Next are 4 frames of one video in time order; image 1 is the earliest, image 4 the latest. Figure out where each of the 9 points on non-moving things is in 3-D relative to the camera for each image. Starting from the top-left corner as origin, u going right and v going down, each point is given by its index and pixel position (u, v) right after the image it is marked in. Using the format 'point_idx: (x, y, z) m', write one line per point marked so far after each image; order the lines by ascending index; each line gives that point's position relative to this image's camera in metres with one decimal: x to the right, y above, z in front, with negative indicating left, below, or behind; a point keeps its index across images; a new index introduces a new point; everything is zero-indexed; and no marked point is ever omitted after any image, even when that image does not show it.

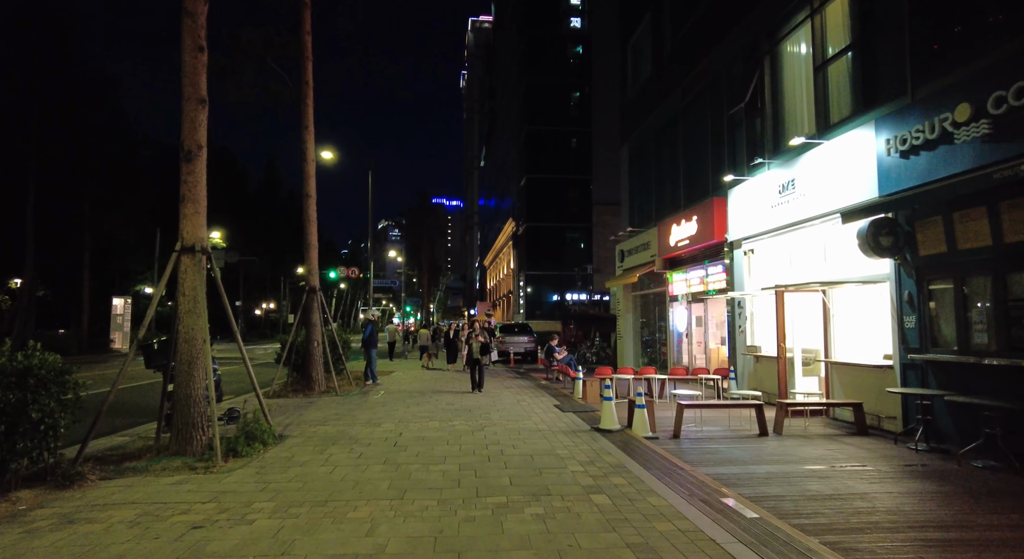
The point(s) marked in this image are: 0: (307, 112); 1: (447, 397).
0: (-5.3, +4.4, +16.1) m
1: (-1.4, -2.5, +12.6) m
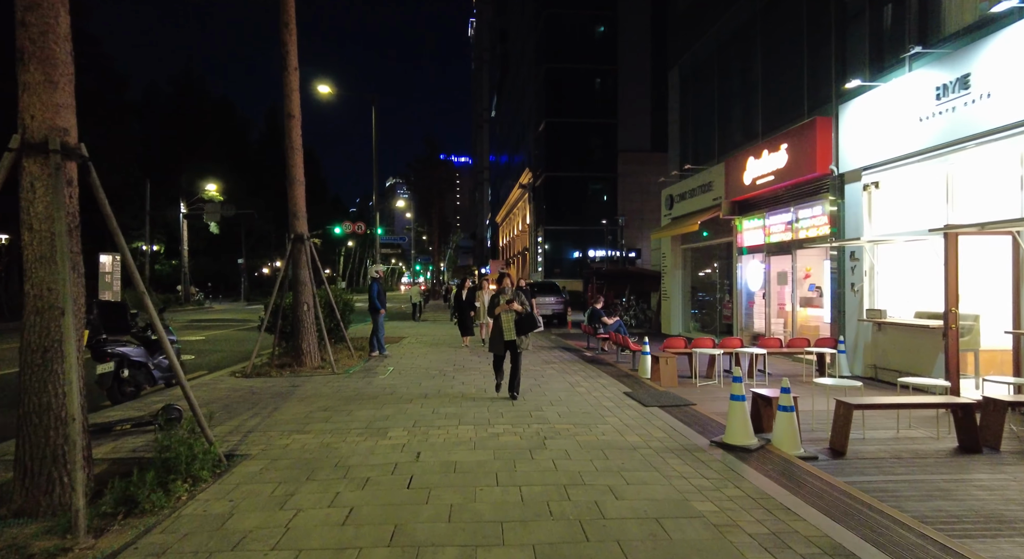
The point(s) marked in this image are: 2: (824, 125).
0: (-4.5, +5.5, +12.5) m
1: (-0.6, -1.6, +9.4) m
2: (+5.9, +3.0, +11.8) m
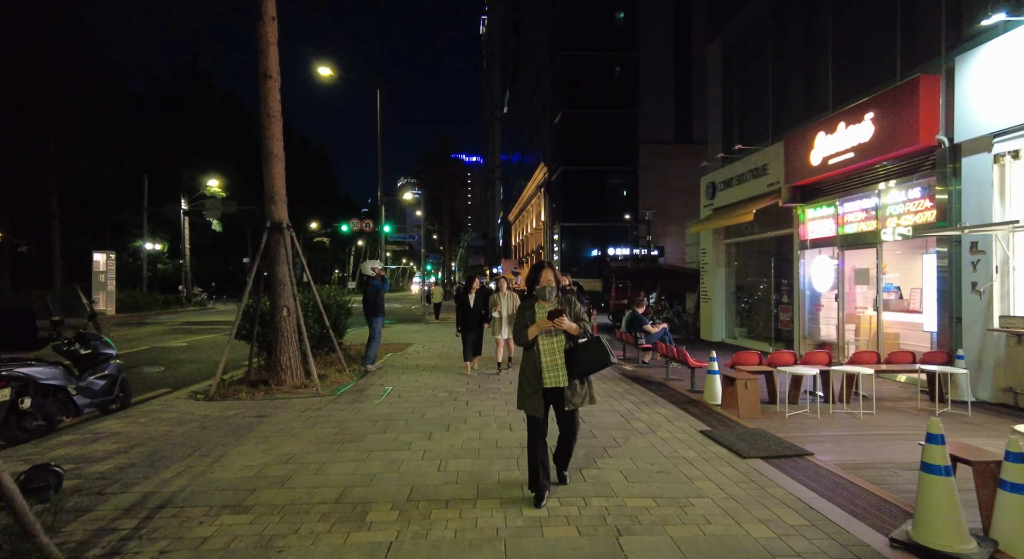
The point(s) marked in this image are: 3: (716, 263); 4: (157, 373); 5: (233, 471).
0: (-4.1, +5.5, +10.3) m
1: (-0.2, -1.6, +7.1) m
2: (+6.4, +3.0, +9.4) m
3: (+6.0, +0.5, +18.1) m
4: (-6.8, -1.8, +11.8) m
5: (-2.3, -1.6, +5.2) m
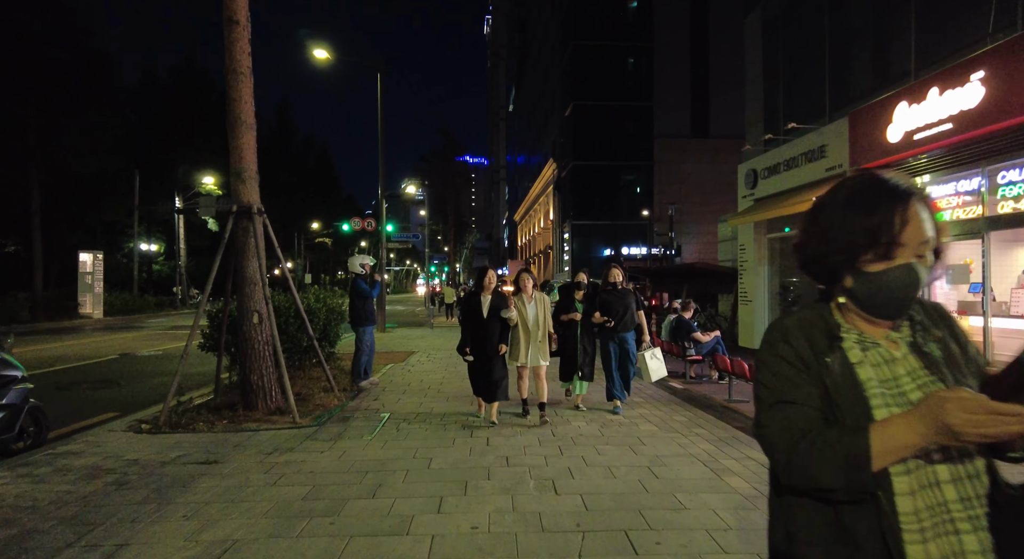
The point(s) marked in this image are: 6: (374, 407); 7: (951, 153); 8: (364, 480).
0: (-3.7, +5.5, +8.3) m
1: (+0.1, -1.5, +5.1) m
2: (+6.7, +3.0, +7.3) m
3: (+6.4, +0.5, +16.1) m
4: (-6.4, -1.8, +9.8) m
5: (-2.0, -1.6, +3.2) m
6: (-1.7, -1.6, +8.0) m
7: (+7.0, +2.0, +9.5) m
8: (-1.2, -1.6, +4.9) m
